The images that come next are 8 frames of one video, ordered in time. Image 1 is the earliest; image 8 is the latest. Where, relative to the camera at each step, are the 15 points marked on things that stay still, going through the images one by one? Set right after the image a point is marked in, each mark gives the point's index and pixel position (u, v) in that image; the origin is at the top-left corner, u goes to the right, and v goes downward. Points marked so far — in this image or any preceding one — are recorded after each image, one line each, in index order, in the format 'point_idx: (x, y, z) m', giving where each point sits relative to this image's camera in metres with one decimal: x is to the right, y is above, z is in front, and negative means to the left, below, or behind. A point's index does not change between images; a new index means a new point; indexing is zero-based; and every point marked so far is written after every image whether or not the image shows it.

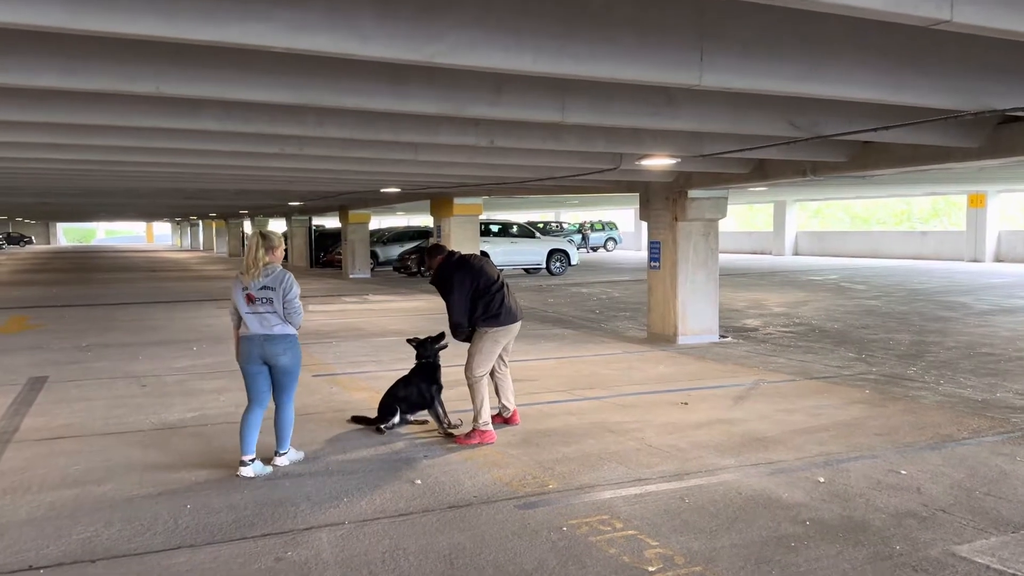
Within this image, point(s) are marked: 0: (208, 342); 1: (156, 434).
0: (-4.1, -0.7, +11.5) m
1: (-2.7, -1.1, +6.4) m
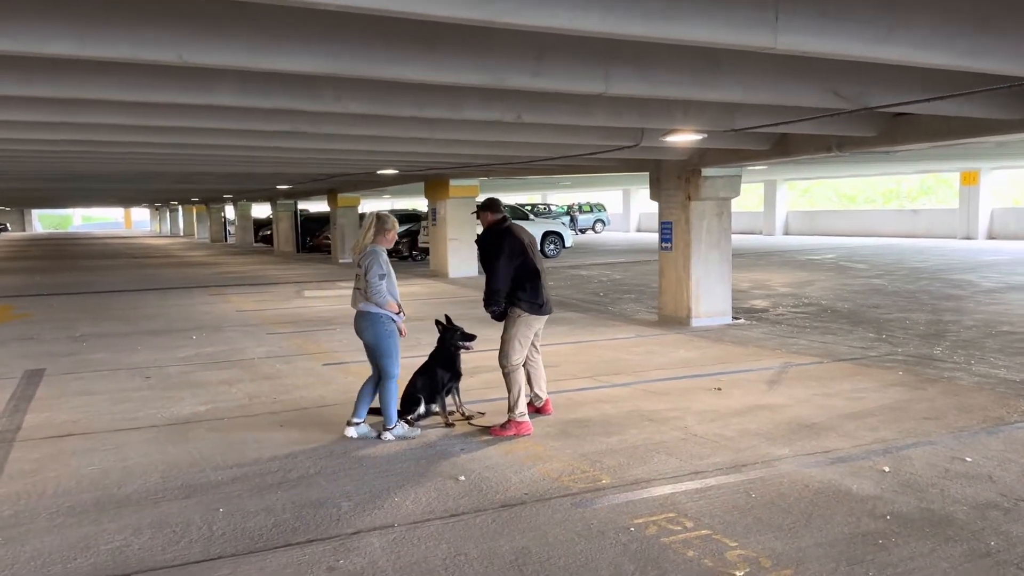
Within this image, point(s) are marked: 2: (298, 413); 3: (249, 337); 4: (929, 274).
0: (-4.0, -0.6, +11.1) m
1: (-2.4, -1.0, +6.0) m
2: (-1.6, -0.9, +6.5) m
3: (-3.2, -0.6, +10.5) m
4: (+8.0, +0.3, +16.4) m
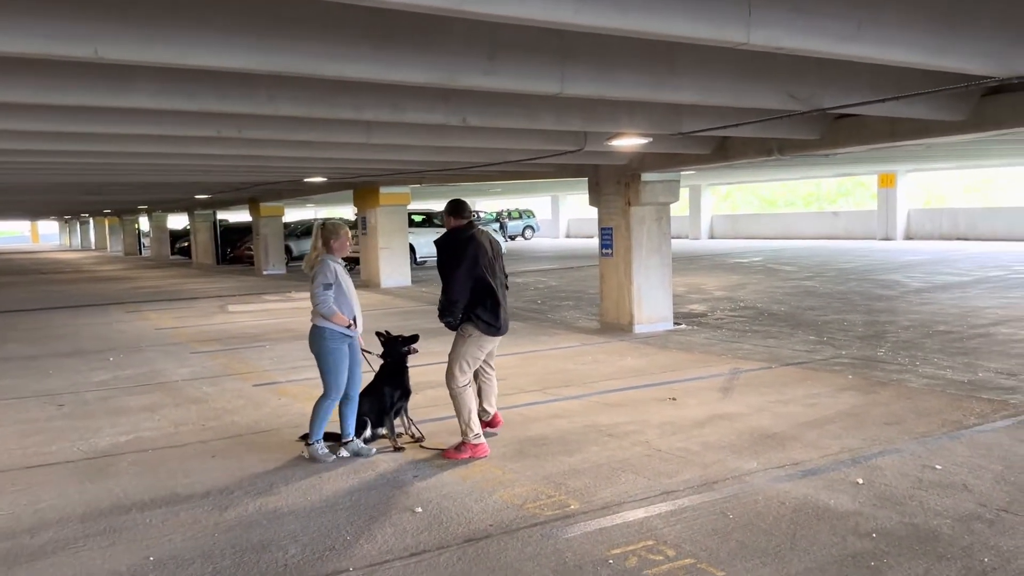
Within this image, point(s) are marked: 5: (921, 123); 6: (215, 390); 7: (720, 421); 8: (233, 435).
0: (-4.7, -0.8, +10.4) m
1: (-2.7, -1.1, +5.5) m
2: (-2.0, -1.1, +6.0) m
3: (-3.9, -0.8, +9.9) m
4: (+6.7, +0.3, +16.8) m
5: (+3.4, +1.4, +7.2) m
6: (-2.8, -0.9, +7.9) m
7: (+1.5, -0.9, +6.1) m
8: (-2.0, -1.1, +6.2) m
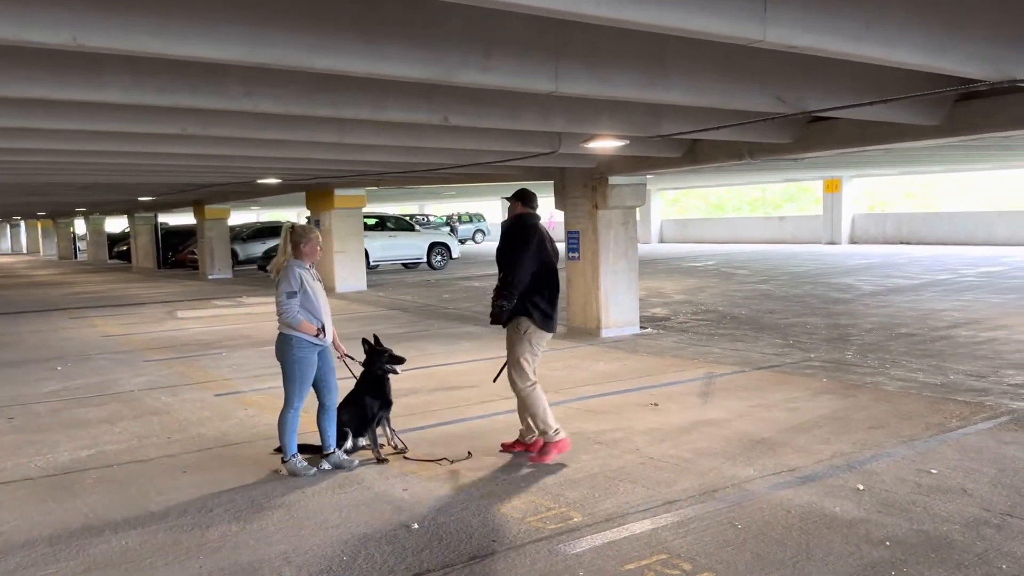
0: (-5.1, -0.8, +9.9) m
1: (-2.8, -1.2, +5.1) m
2: (-2.1, -1.1, +5.7) m
3: (-4.3, -0.9, +9.4) m
4: (+5.9, +0.2, +17.0) m
5: (+3.2, +1.4, +7.3) m
6: (-3.0, -1.0, +7.6) m
7: (+1.4, -1.0, +6.1) m
8: (-2.1, -1.1, +5.9) m
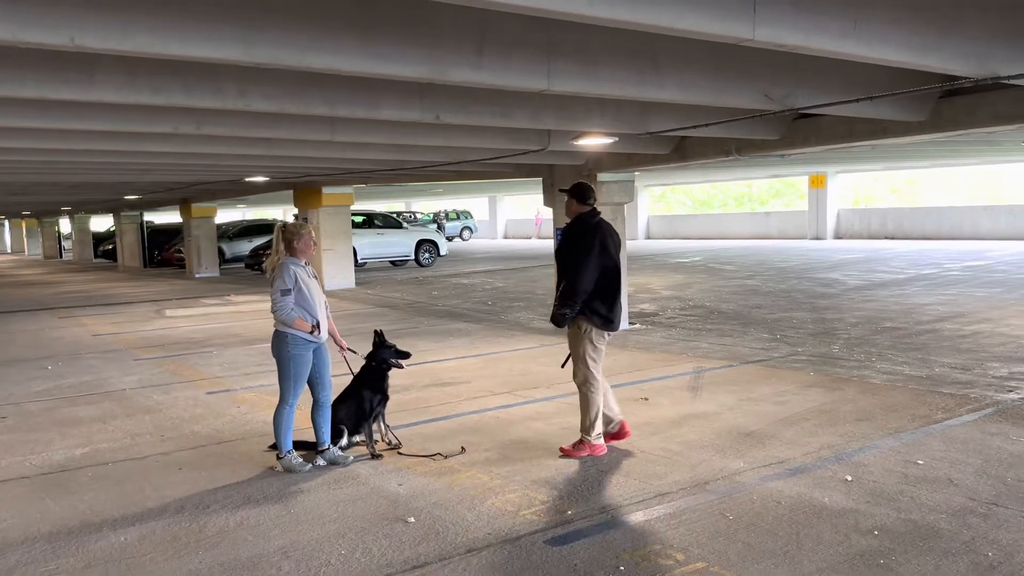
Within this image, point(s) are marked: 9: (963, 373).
0: (-5.2, -0.8, +9.9) m
1: (-2.8, -1.2, +5.1) m
2: (-2.1, -1.1, +5.8) m
3: (-4.4, -0.8, +9.4) m
4: (+5.7, +0.3, +17.1) m
5: (+3.1, +1.4, +7.3) m
6: (-3.1, -1.0, +7.6) m
7: (+1.3, -0.9, +6.1) m
8: (-2.2, -1.1, +5.9) m
9: (+4.0, -0.7, +7.5) m
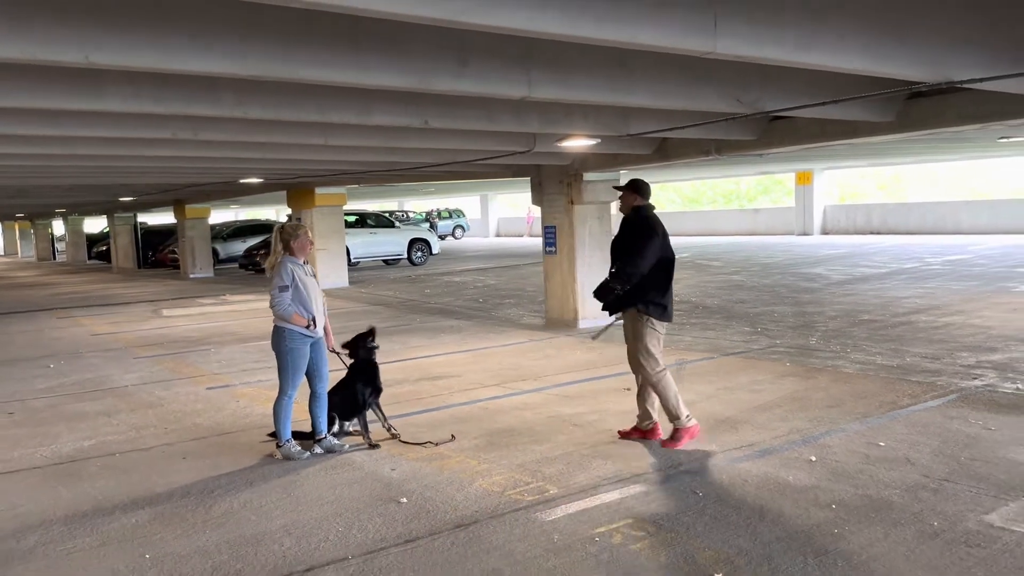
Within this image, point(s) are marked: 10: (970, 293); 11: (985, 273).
0: (-5.3, -0.8, +10.2) m
1: (-2.9, -1.2, +5.4) m
2: (-2.2, -1.1, +6.1) m
3: (-4.5, -0.8, +9.7) m
4: (+5.5, +0.4, +17.5) m
5: (+3.0, +1.5, +7.7) m
6: (-3.2, -1.0, +7.9) m
7: (+1.2, -0.9, +6.5) m
8: (-2.2, -1.1, +6.2) m
9: (+3.8, -0.7, +7.9) m
10: (+6.7, -0.1, +12.5) m
11: (+8.2, +0.3, +14.9) m
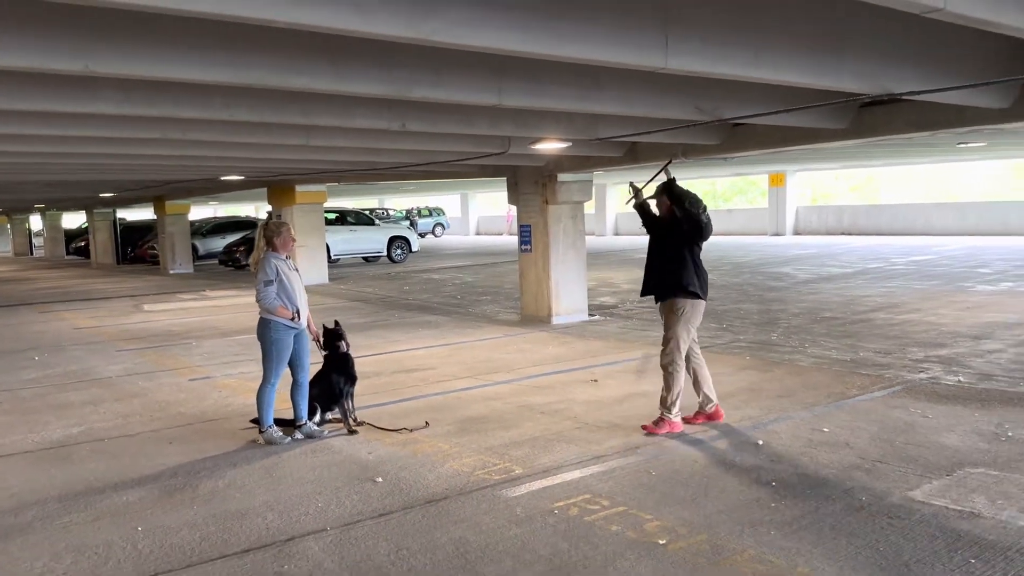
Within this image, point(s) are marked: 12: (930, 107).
0: (-5.6, -0.8, +10.4) m
1: (-3.1, -1.1, +5.7) m
2: (-2.4, -1.0, +6.4) m
3: (-4.8, -0.8, +10.0) m
4: (+5.0, +0.4, +18.0) m
5: (+2.8, +1.5, +8.1) m
6: (-3.4, -0.9, +8.2) m
7: (+1.0, -0.9, +6.8) m
8: (-2.5, -1.0, +6.5) m
9: (+3.6, -0.7, +8.3) m
10: (+6.3, -0.1, +13.0) m
11: (+7.8, +0.3, +15.4) m
12: (+3.4, +1.5, +7.0) m
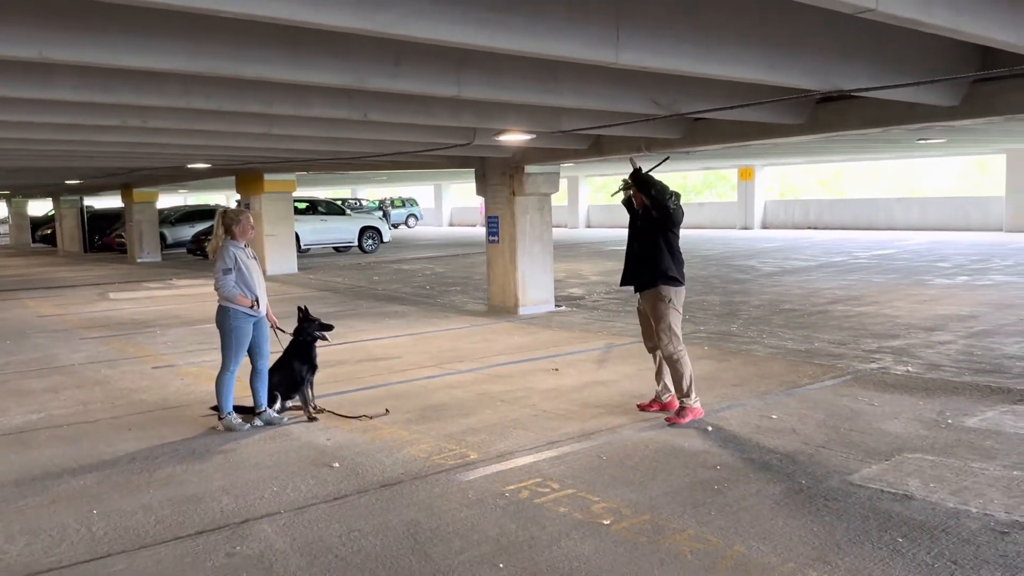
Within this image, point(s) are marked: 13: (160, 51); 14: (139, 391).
0: (-6.0, -0.6, +10.3) m
1: (-3.4, -1.0, +5.7) m
2: (-2.7, -0.9, +6.4) m
3: (-5.2, -0.6, +9.9) m
4: (+4.4, +0.6, +18.2) m
5: (+2.4, +1.6, +8.2) m
6: (-3.8, -0.8, +8.1) m
7: (+0.7, -0.8, +7.0) m
8: (-2.8, -0.9, +6.5) m
9: (+3.2, -0.6, +8.5) m
10: (+5.8, 0.0, +13.3) m
11: (+7.2, +0.4, +15.7) m
12: (+3.1, +1.5, +7.2) m
13: (-1.9, +1.3, +4.6) m
14: (-3.2, -0.9, +7.3) m
